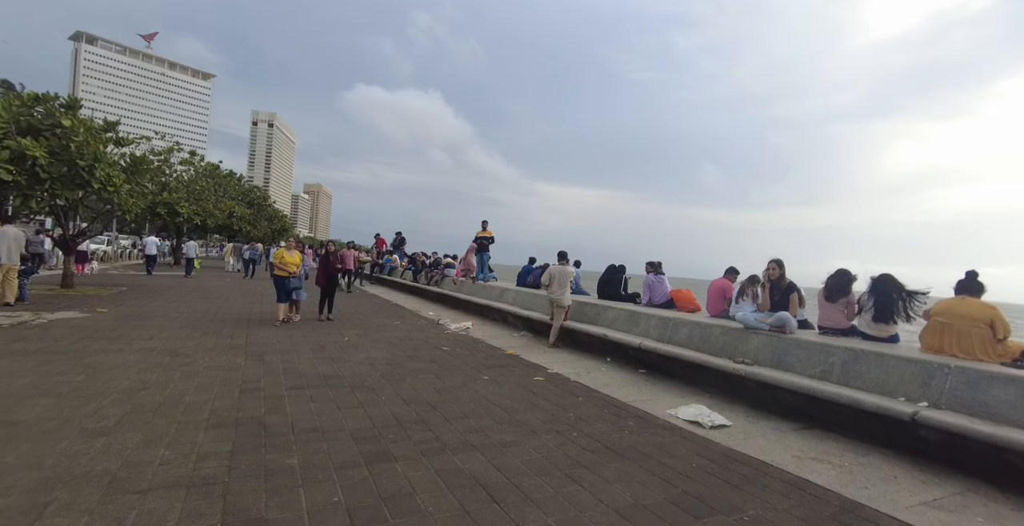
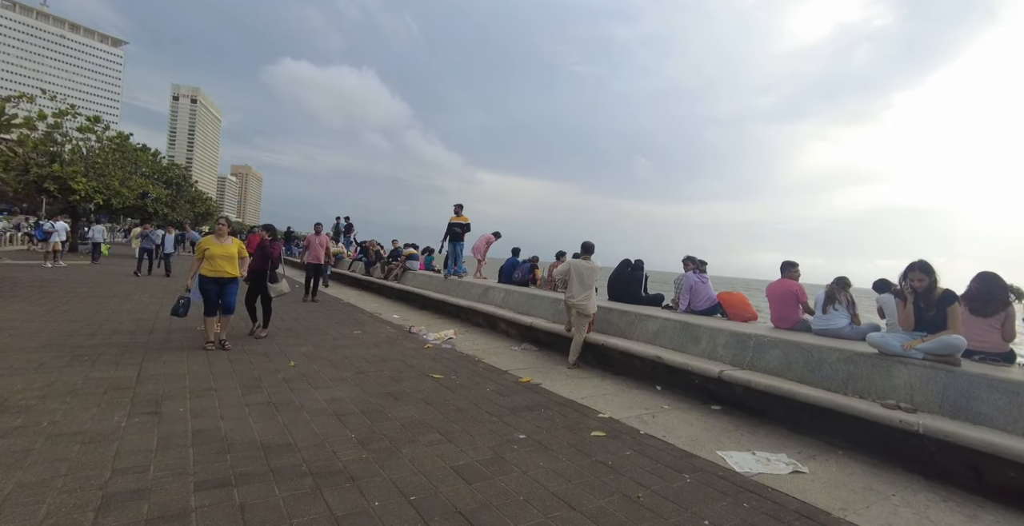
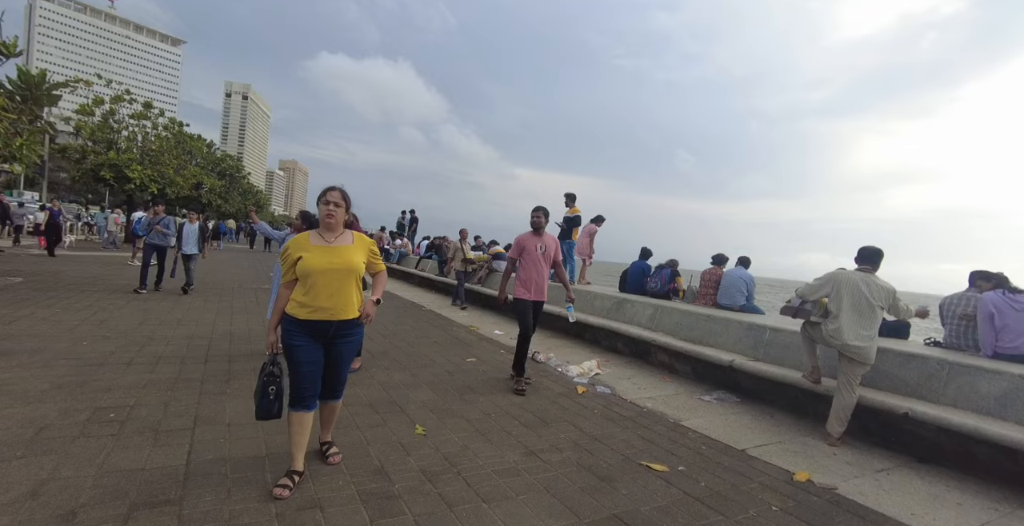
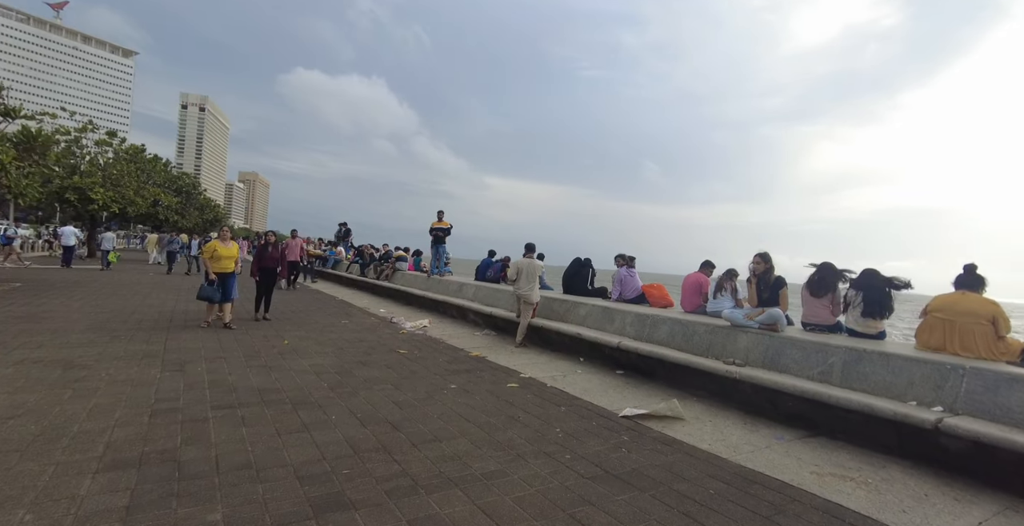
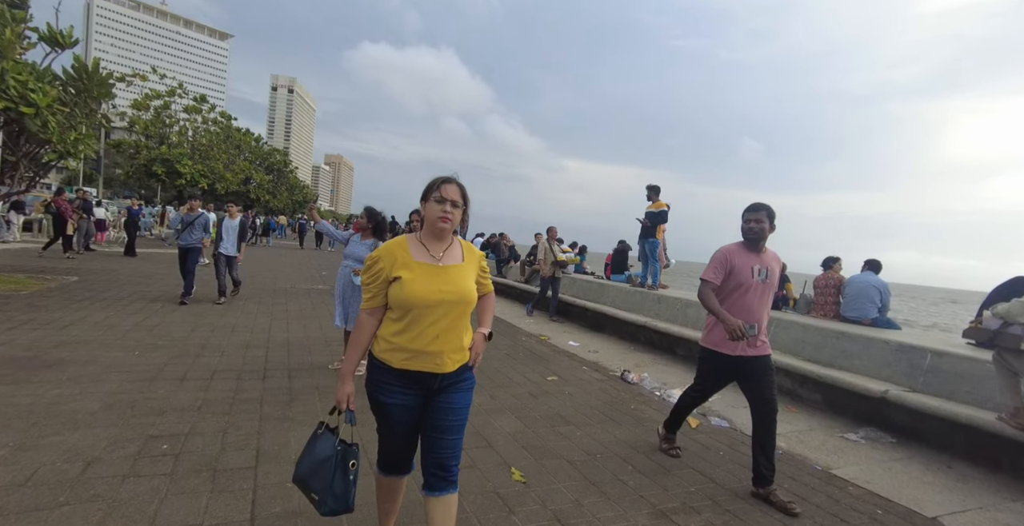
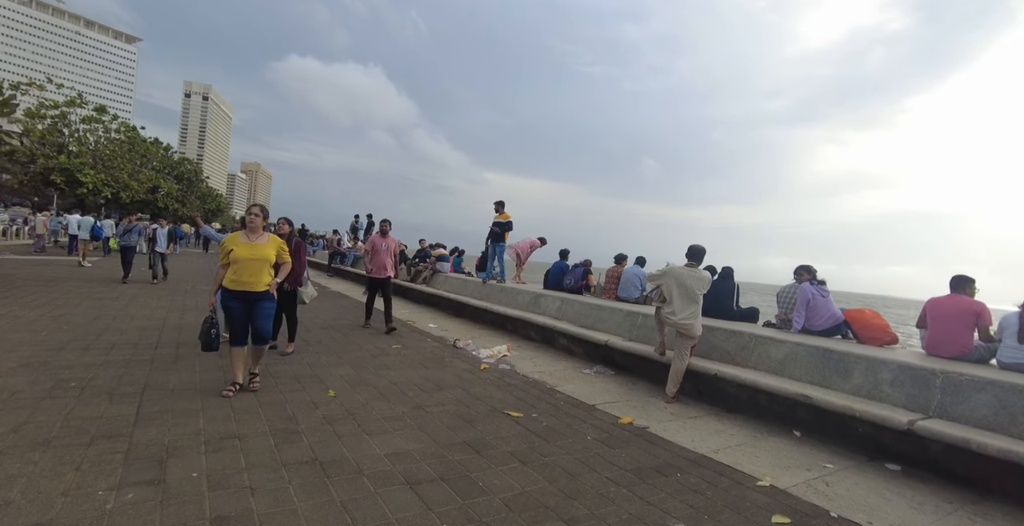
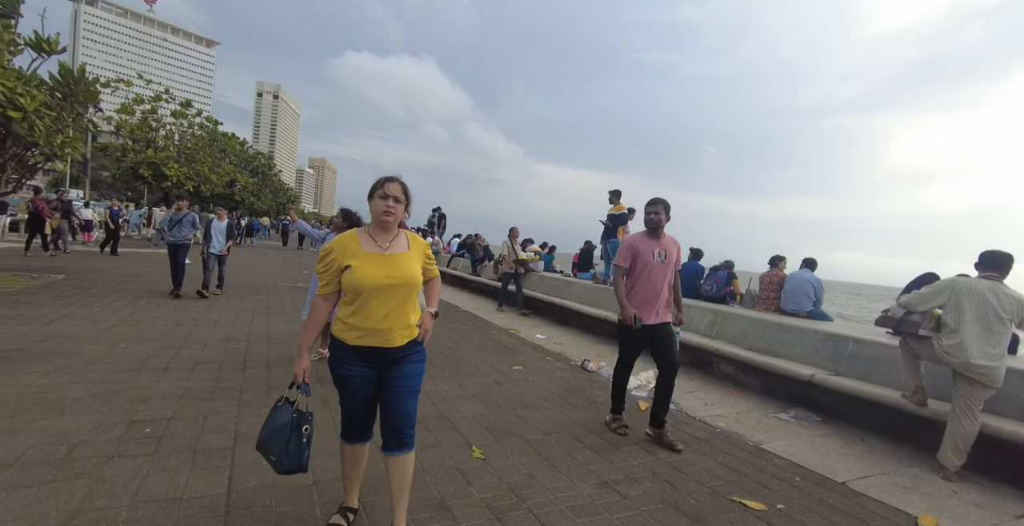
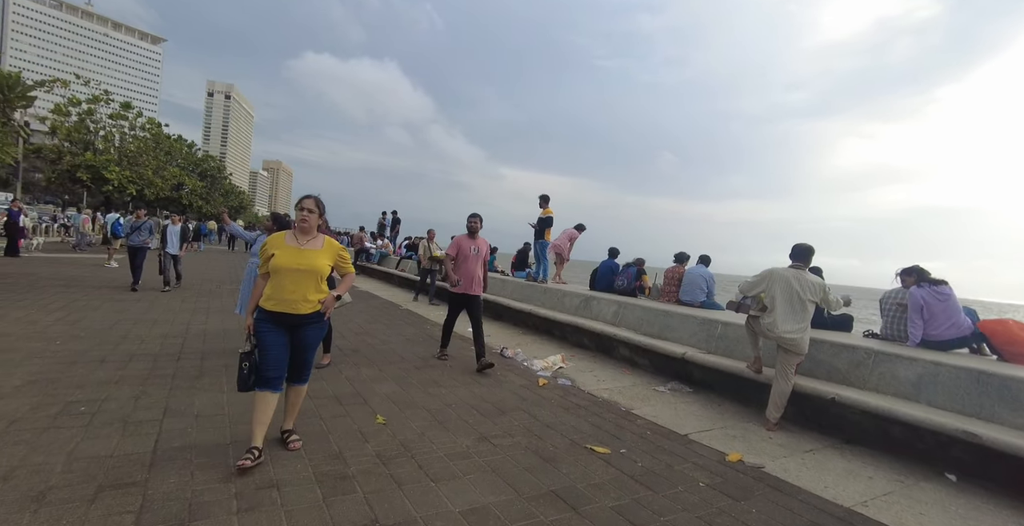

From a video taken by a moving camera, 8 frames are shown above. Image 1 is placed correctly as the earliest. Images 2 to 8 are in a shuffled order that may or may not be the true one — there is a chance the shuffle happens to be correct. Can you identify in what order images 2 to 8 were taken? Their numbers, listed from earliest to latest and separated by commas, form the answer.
4, 2, 6, 8, 3, 7, 5
